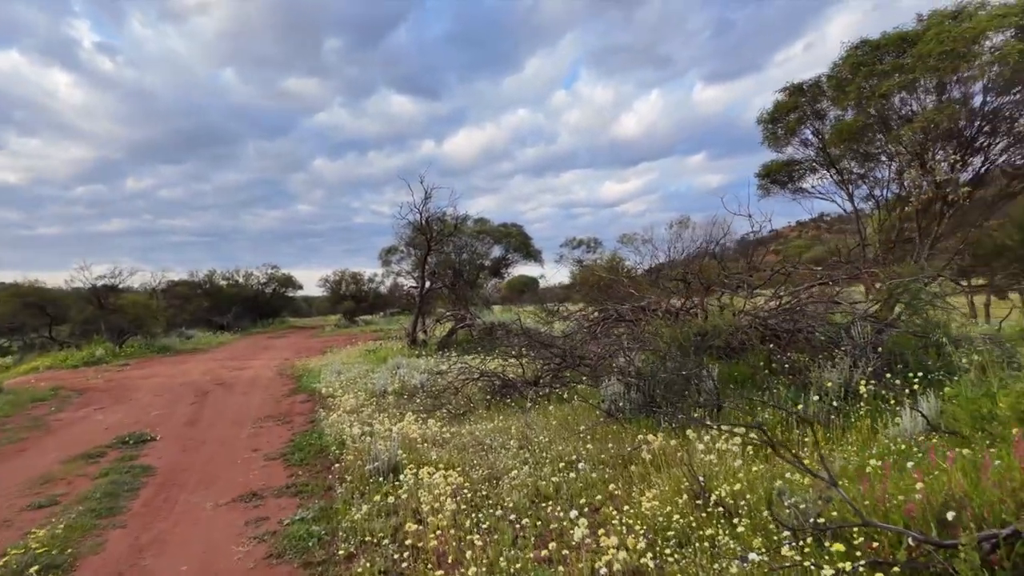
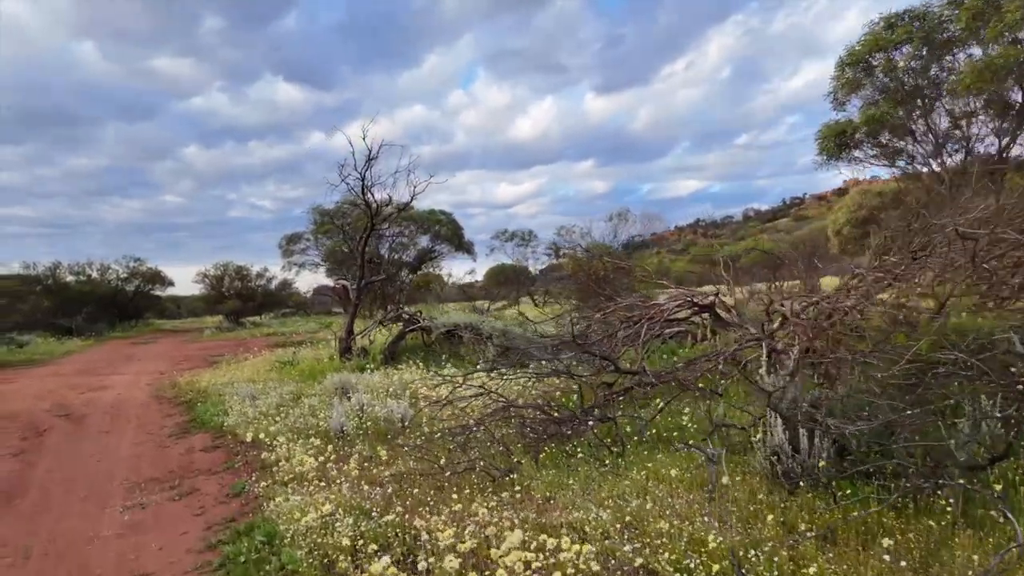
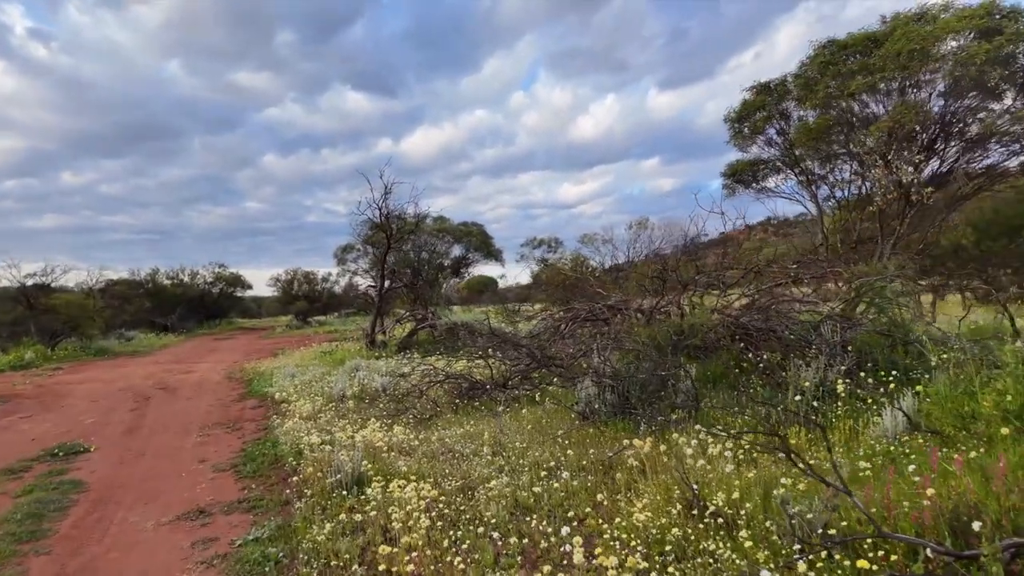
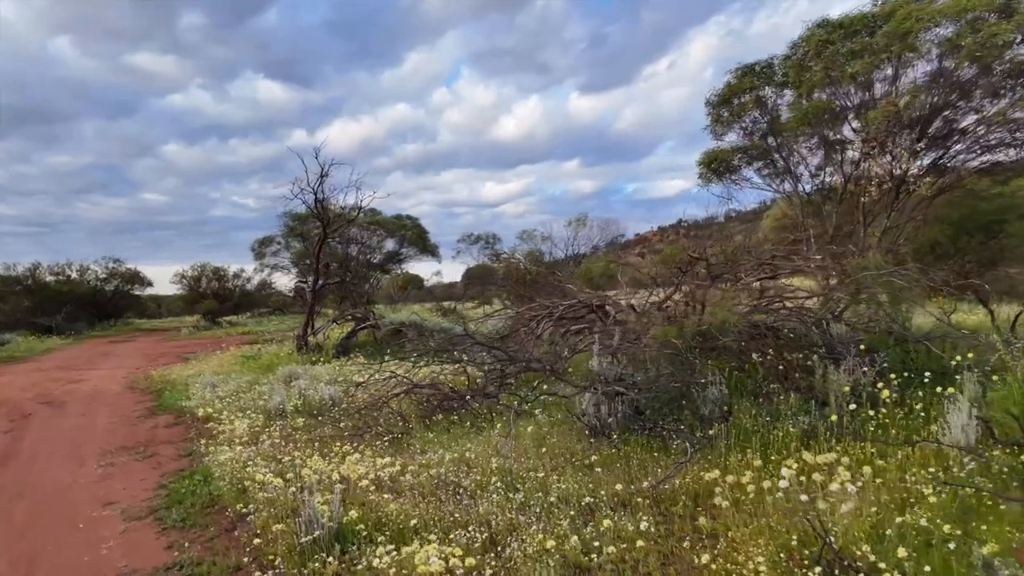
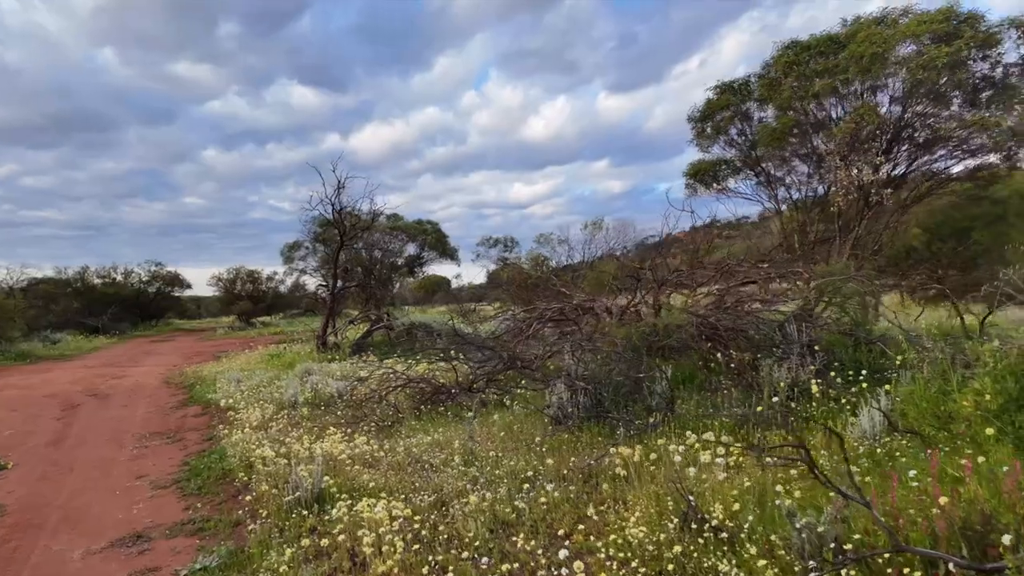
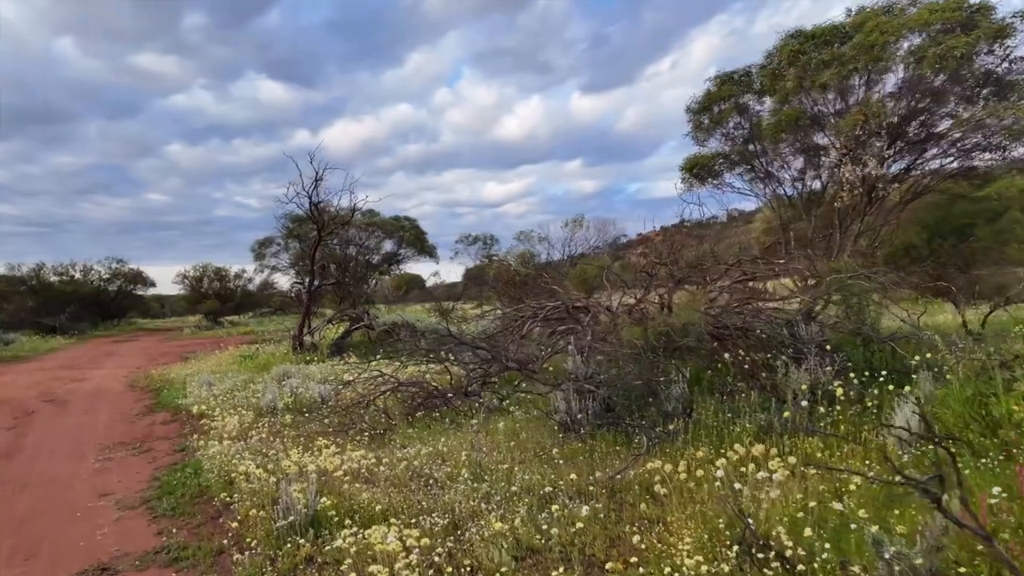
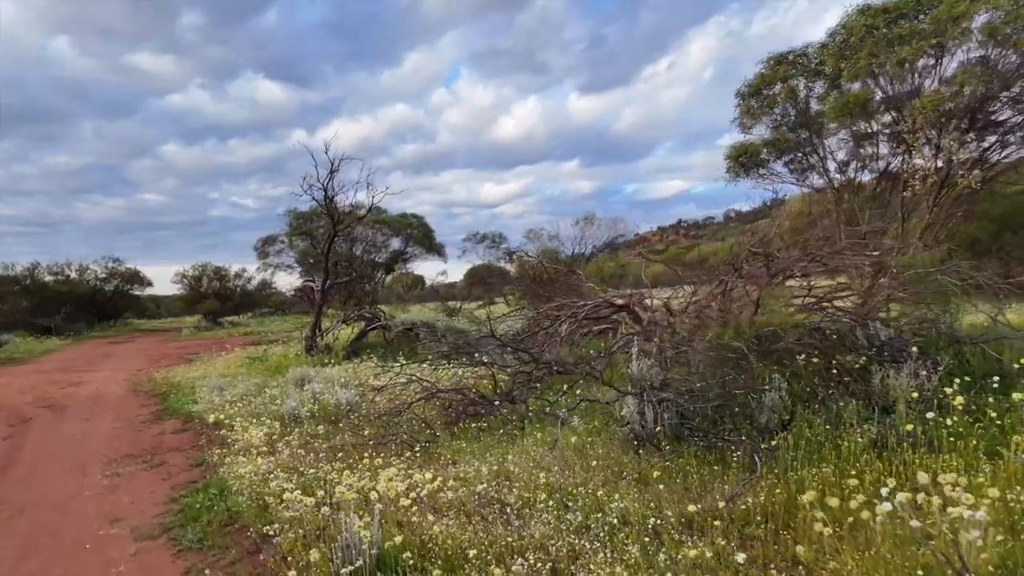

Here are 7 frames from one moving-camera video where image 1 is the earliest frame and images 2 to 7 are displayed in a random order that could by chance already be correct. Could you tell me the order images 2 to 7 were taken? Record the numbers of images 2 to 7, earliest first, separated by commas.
3, 5, 6, 4, 7, 2
